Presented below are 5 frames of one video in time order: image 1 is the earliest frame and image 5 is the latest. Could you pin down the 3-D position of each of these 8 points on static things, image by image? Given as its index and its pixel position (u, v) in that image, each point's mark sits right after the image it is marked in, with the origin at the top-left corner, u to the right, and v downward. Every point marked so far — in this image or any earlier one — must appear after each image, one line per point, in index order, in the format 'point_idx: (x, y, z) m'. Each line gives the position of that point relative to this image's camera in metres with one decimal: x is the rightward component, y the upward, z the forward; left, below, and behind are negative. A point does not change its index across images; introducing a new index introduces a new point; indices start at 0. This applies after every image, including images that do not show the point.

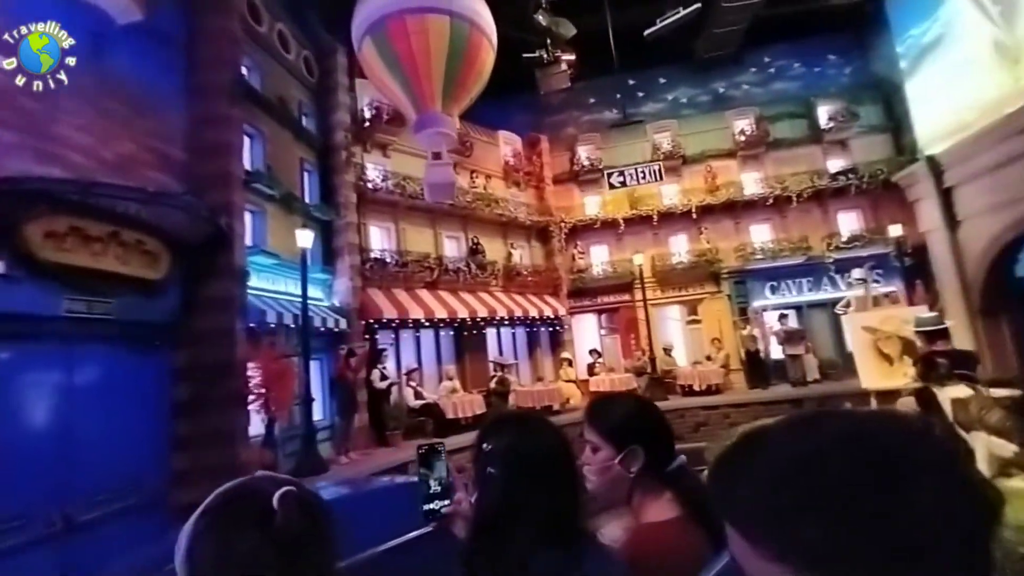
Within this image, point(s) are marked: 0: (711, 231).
0: (+1.7, +0.5, +3.9) m
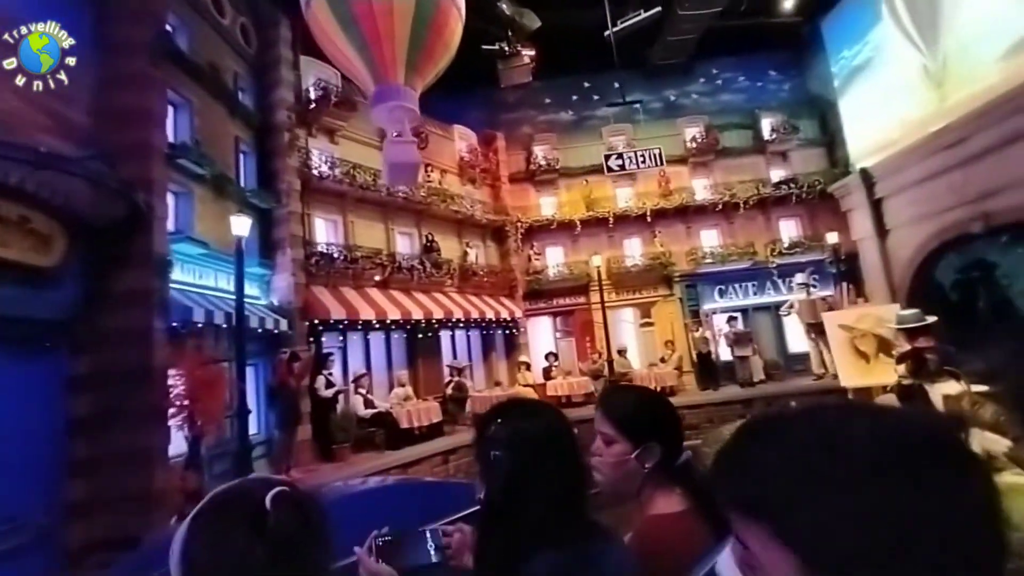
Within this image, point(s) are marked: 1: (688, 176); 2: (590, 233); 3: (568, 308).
0: (+1.4, +0.5, +4.1) m
1: (+1.6, +1.0, +4.2) m
2: (+0.7, +0.5, +4.2) m
3: (+0.5, -0.2, +4.2) m
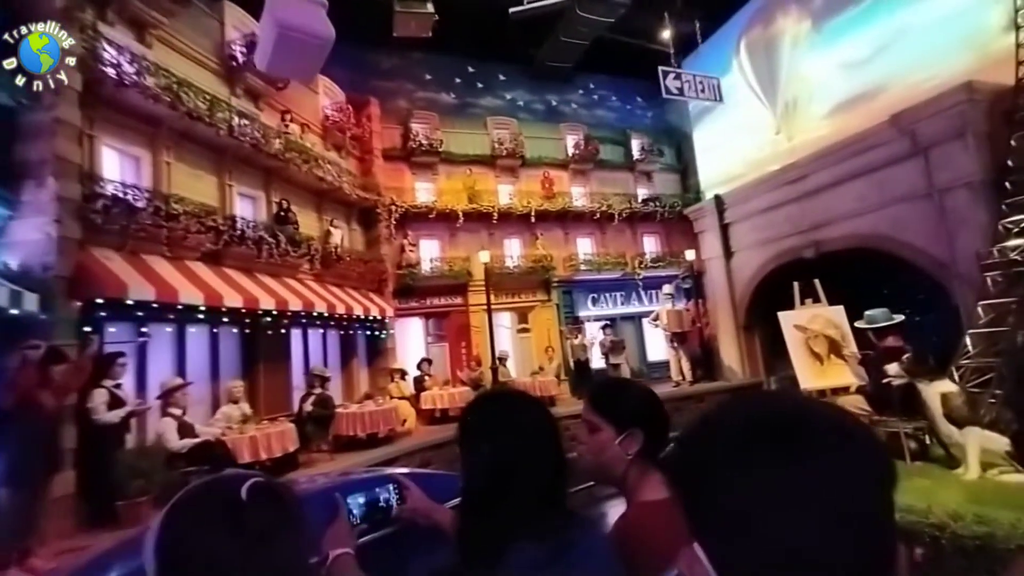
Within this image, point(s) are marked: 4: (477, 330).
0: (+0.3, +0.4, +4.0) m
1: (+0.5, +1.0, +4.1) m
2: (-0.3, +0.5, +3.8) m
3: (-0.5, -0.2, +3.7) m
4: (-0.3, -0.3, +3.6) m
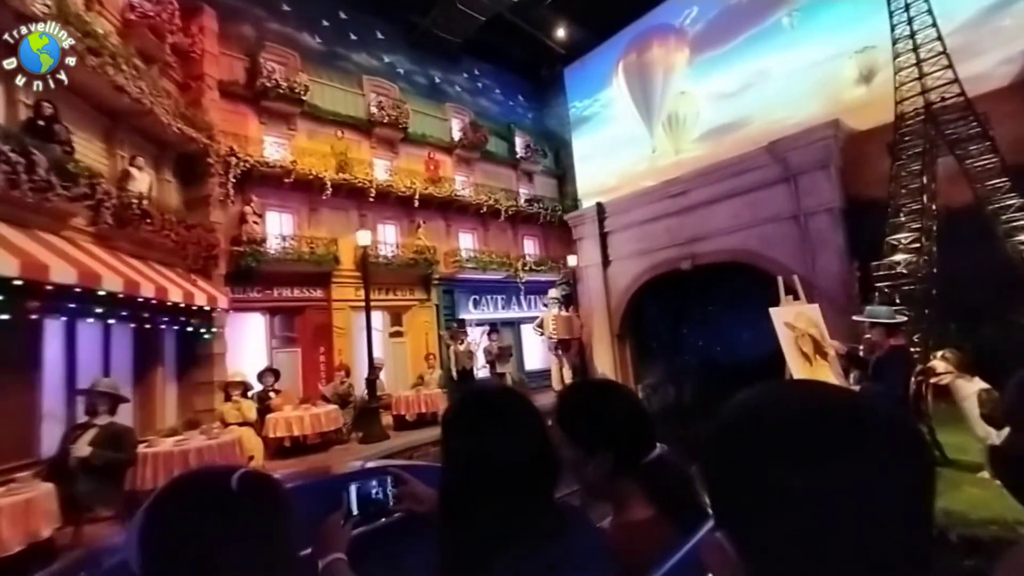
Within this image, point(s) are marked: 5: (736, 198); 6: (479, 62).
0: (-0.6, +0.4, +3.4) m
1: (-0.5, +1.0, +3.7) m
2: (-1.2, +0.5, +3.1) m
3: (-1.3, -0.1, +2.8) m
4: (-1.1, -0.3, +2.9) m
5: (+1.6, +0.6, +3.3) m
6: (-0.3, +2.0, +4.0) m
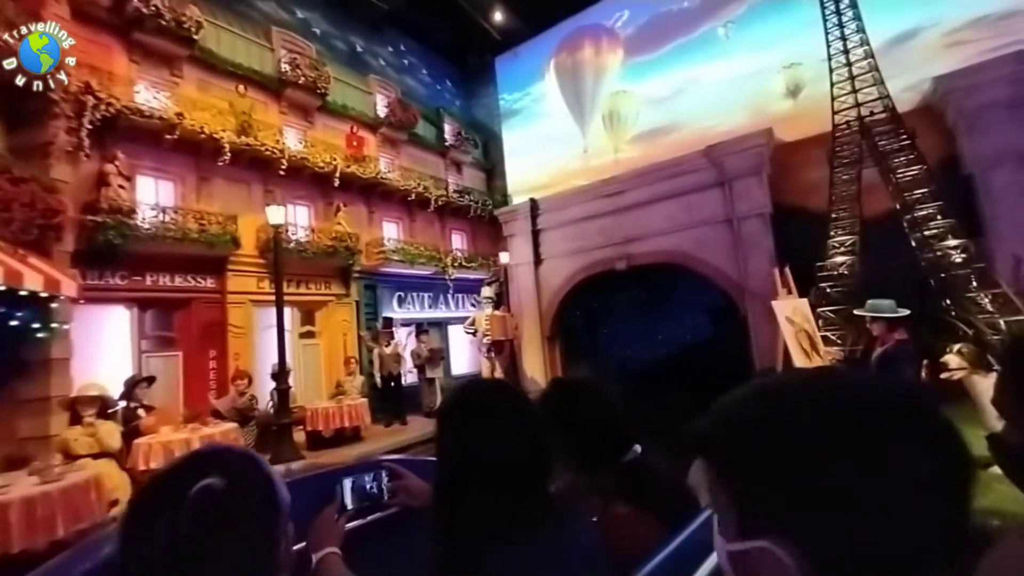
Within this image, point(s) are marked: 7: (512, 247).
0: (-1.1, +0.5, +3.0) m
1: (-1.0, +1.0, +3.2) m
2: (-1.5, +0.6, +2.5) m
3: (-1.6, 0.0, +2.2) m
4: (-1.4, -0.2, +2.3) m
5: (+1.1, +0.6, +3.3) m
6: (-0.8, +2.0, +3.7) m
7: (0.0, +0.3, +3.9) m
